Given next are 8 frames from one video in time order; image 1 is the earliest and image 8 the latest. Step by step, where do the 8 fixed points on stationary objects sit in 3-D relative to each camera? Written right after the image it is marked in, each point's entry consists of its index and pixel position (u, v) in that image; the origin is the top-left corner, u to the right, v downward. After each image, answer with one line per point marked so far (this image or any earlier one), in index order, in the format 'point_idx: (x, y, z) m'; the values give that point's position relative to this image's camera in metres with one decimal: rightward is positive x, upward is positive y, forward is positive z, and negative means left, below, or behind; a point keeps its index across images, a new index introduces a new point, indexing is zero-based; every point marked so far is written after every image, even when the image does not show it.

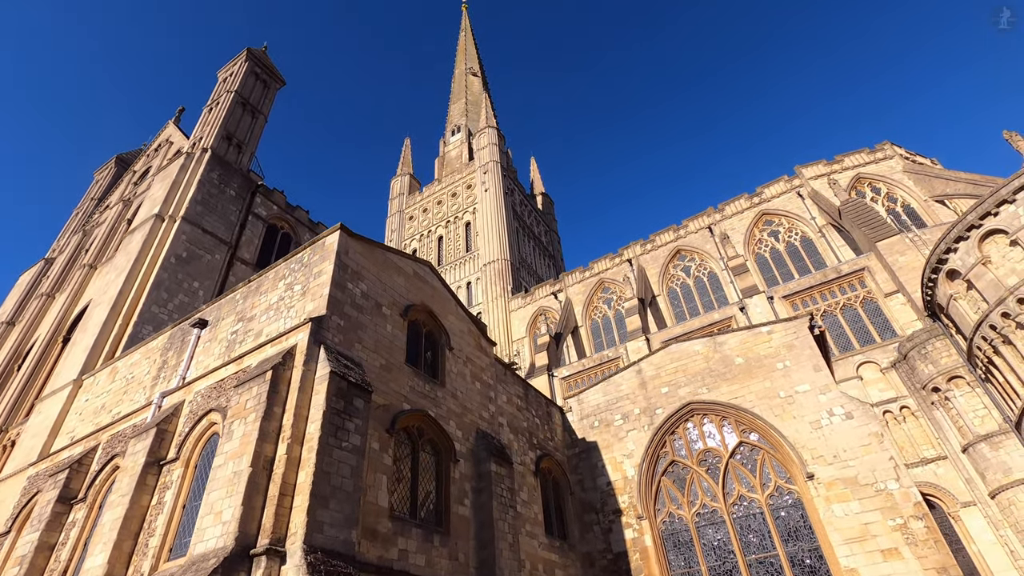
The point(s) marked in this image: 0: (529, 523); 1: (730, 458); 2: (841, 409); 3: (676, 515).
0: (+0.4, -4.9, +11.0) m
1: (+5.0, -3.9, +12.1) m
2: (+7.0, -2.6, +11.3) m
3: (+3.8, -5.2, +12.1) m
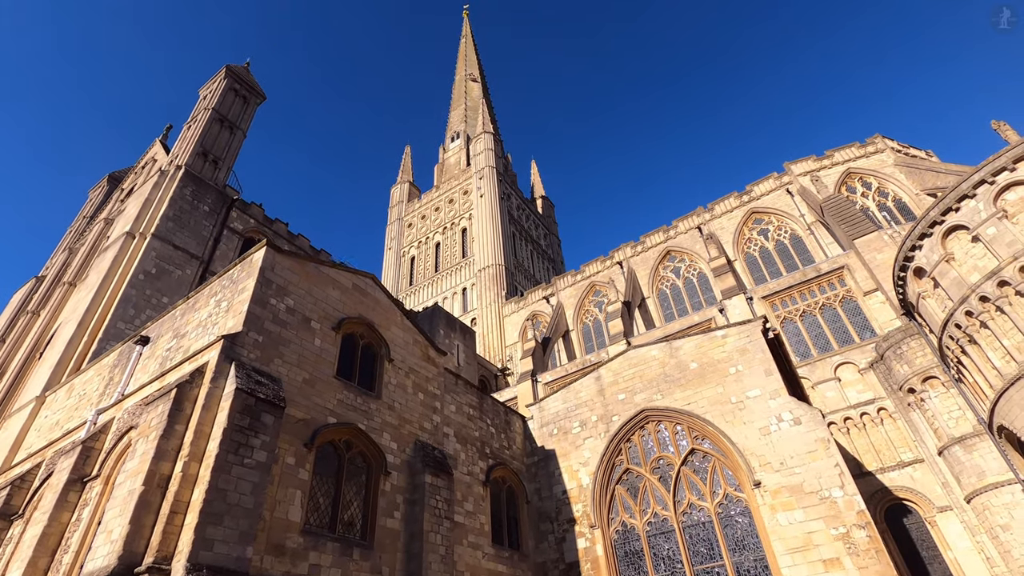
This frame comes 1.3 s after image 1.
0: (-0.8, -5.1, +11.0) m
1: (+3.9, -4.0, +11.9) m
2: (+5.8, -2.7, +11.1) m
3: (+2.7, -5.3, +12.0) m
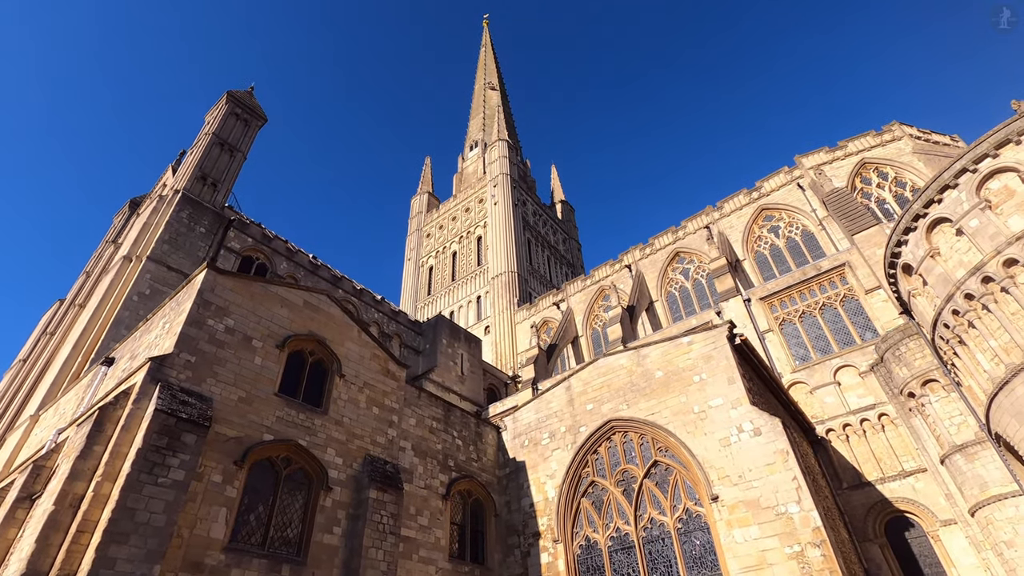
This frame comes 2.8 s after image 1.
0: (-1.8, -5.4, +10.9) m
1: (+2.9, -4.1, +11.5) m
2: (+4.7, -2.7, +10.5) m
3: (+1.8, -5.5, +11.7) m
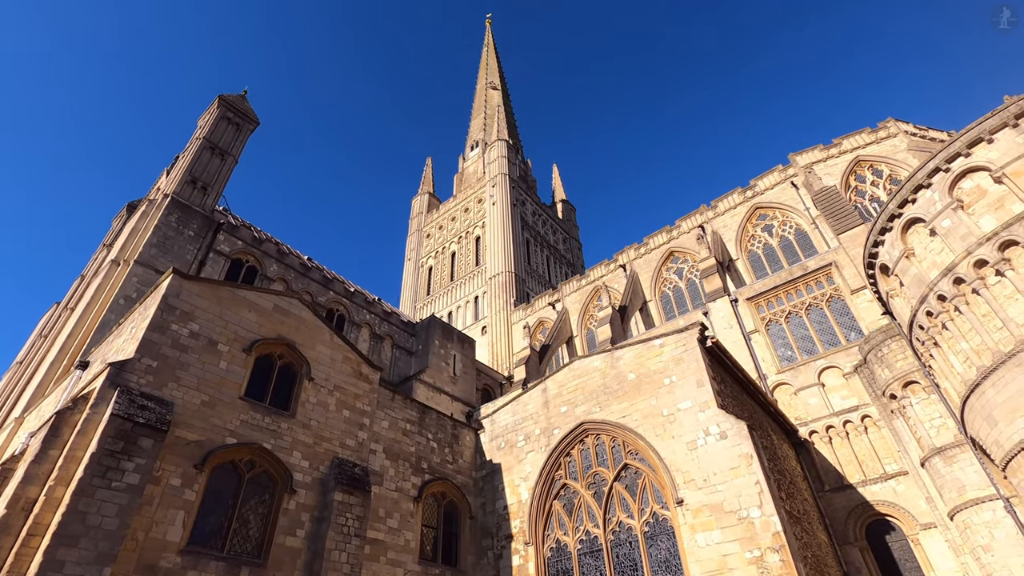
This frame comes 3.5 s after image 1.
0: (-2.5, -5.4, +11.0) m
1: (+2.2, -4.2, +11.5) m
2: (+4.0, -2.8, +10.5) m
3: (+1.1, -5.6, +11.7) m
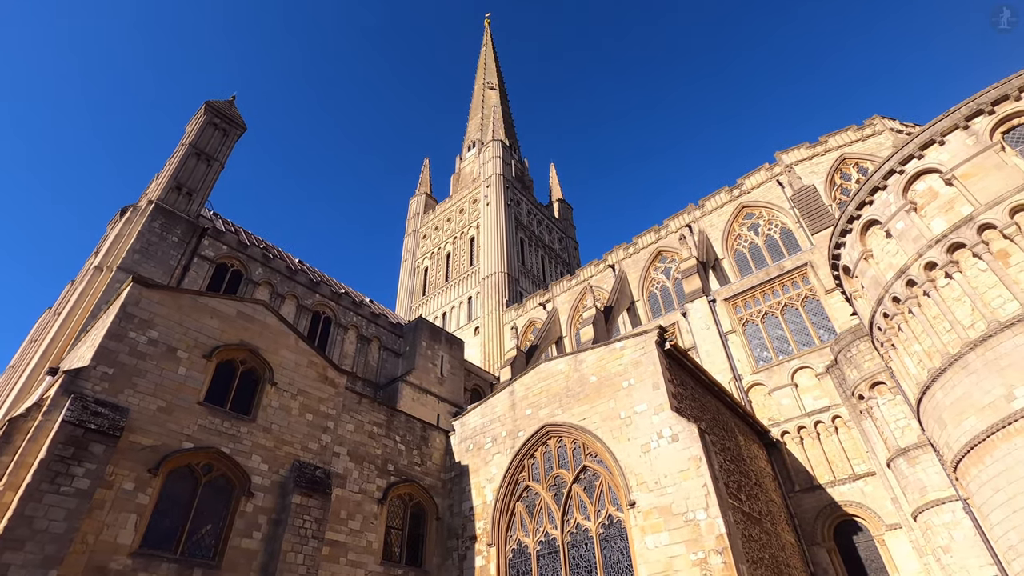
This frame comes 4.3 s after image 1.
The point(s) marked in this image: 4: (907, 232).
0: (-3.3, -5.6, +11.2) m
1: (+1.4, -4.3, +11.6) m
2: (+3.1, -2.9, +10.6) m
3: (+0.2, -5.7, +11.8) m
4: (+8.0, +1.1, +10.7) m
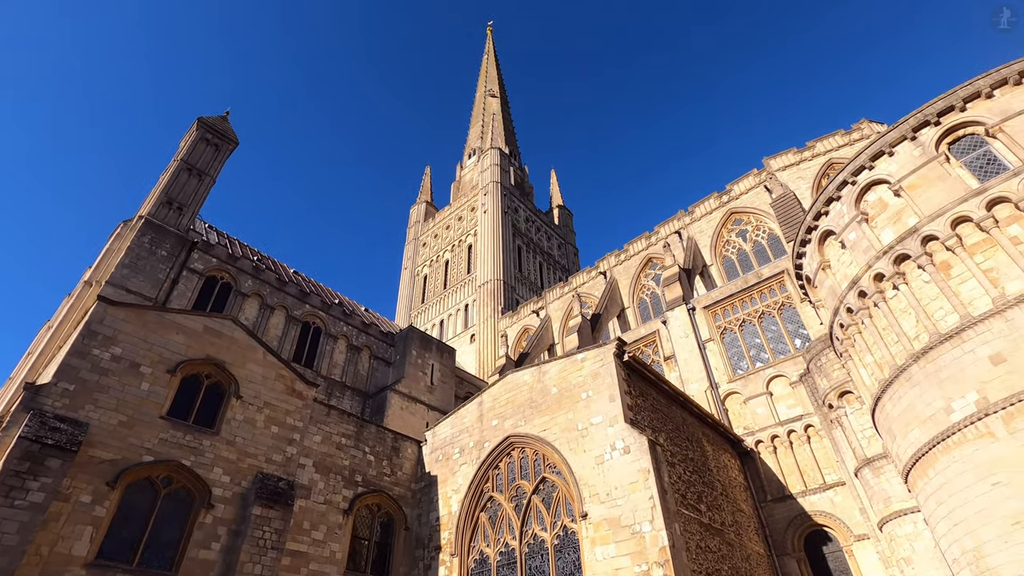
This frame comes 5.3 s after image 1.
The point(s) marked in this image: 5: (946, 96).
0: (-4.2, -5.9, +11.4) m
1: (+0.5, -4.6, +11.7) m
2: (+2.2, -3.1, +10.6) m
3: (-0.6, -6.0, +11.9) m
4: (+7.0, +0.9, +10.7) m
5: (+8.2, +3.6, +10.1) m
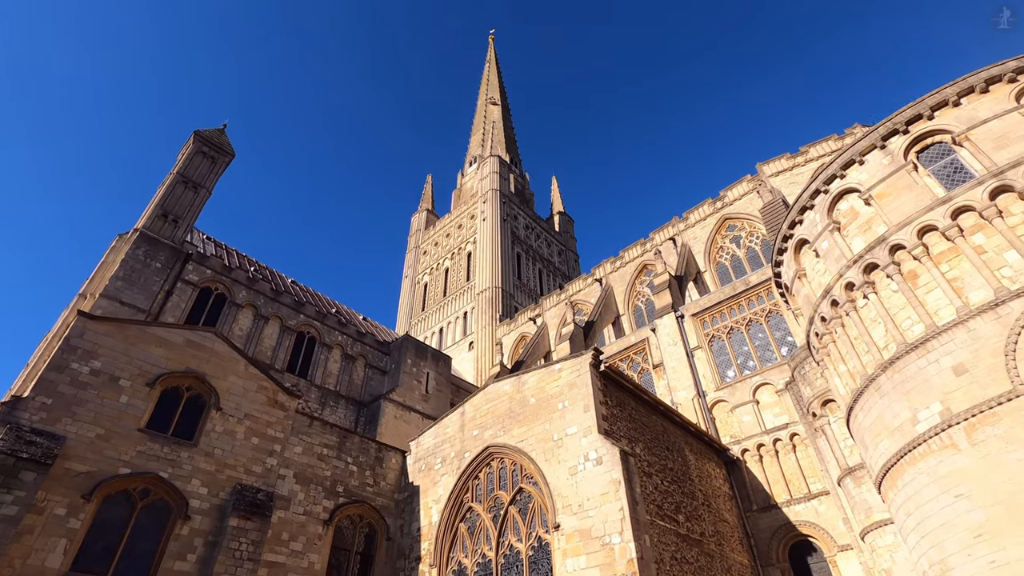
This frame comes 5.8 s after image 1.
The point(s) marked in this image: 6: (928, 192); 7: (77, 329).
0: (-4.7, -6.2, +11.5) m
1: (0.0, -4.8, +11.8) m
2: (+1.7, -3.3, +10.7) m
3: (-1.1, -6.2, +12.0) m
4: (+6.4, +0.7, +10.7) m
5: (+7.6, +3.5, +10.0) m
6: (+7.3, +1.7, +9.3) m
7: (-8.8, -0.8, +10.7) m
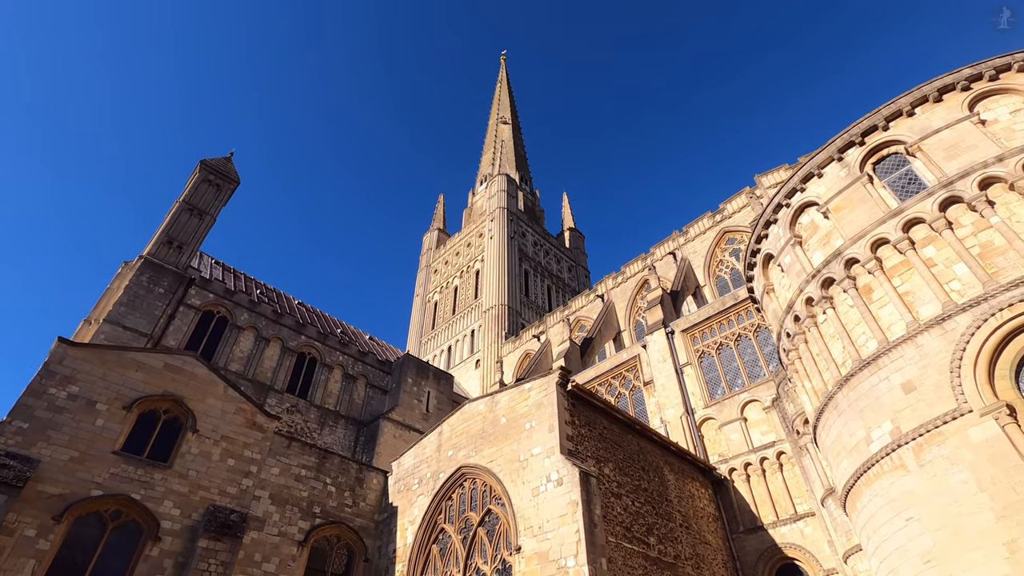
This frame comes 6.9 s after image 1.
0: (-5.4, -6.7, +11.6) m
1: (-0.7, -5.3, +11.7) m
2: (+0.9, -3.7, +10.6) m
3: (-1.8, -6.7, +11.9) m
4: (+5.6, +0.4, +10.5) m
5: (+6.7, +3.2, +9.9) m
6: (+6.4, +1.4, +9.1) m
7: (-9.6, -1.4, +11.2) m
